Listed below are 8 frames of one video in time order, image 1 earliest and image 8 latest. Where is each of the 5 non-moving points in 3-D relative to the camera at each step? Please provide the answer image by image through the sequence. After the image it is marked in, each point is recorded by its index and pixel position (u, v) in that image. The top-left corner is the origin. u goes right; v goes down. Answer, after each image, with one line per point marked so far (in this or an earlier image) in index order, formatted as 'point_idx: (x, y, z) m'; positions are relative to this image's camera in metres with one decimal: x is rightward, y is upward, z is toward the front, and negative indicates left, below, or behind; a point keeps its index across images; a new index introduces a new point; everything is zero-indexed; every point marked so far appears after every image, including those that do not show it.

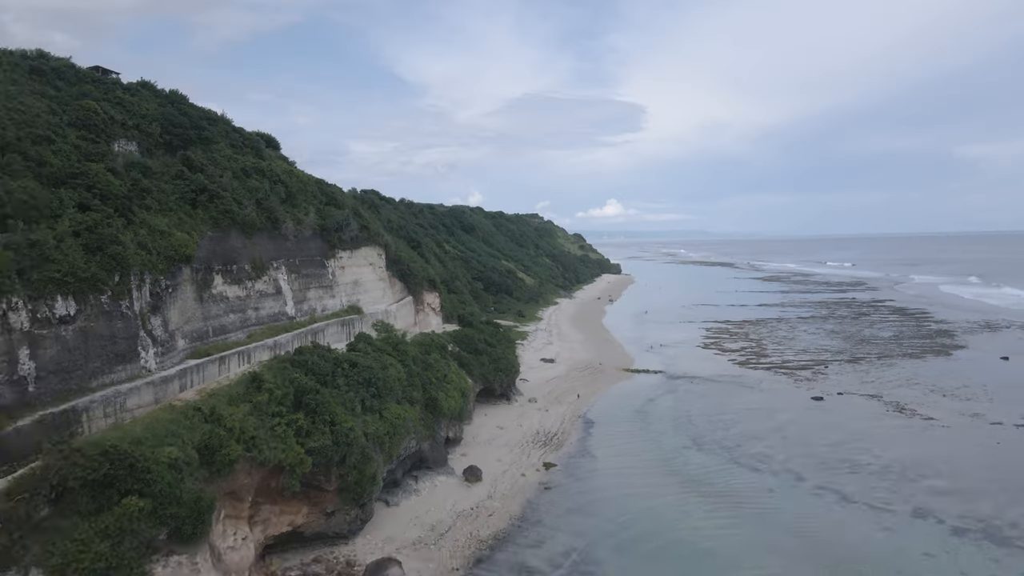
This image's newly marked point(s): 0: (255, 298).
0: (-3.5, -0.1, +14.8) m
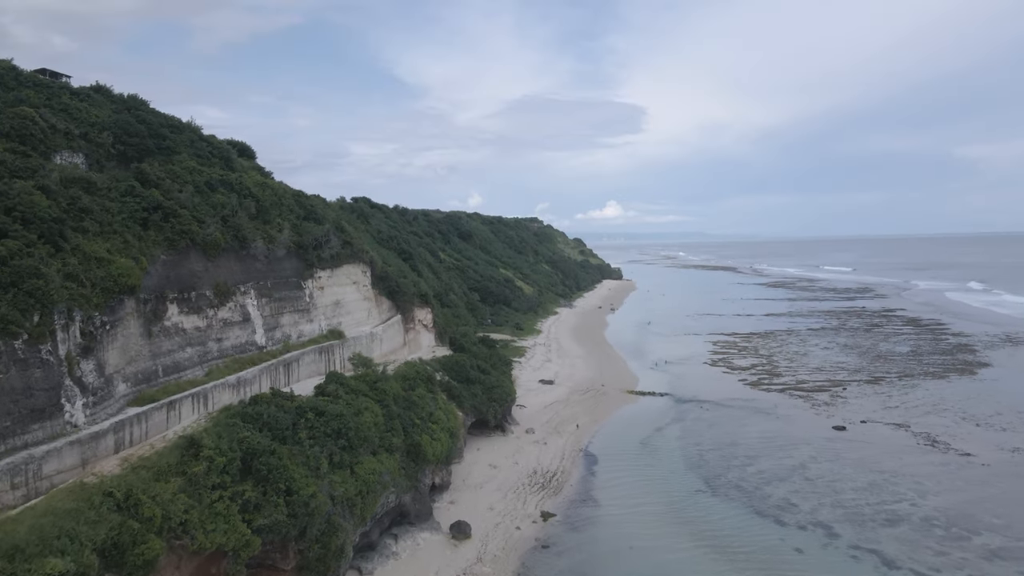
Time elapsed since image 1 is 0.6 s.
0: (-3.6, -0.5, +13.2) m
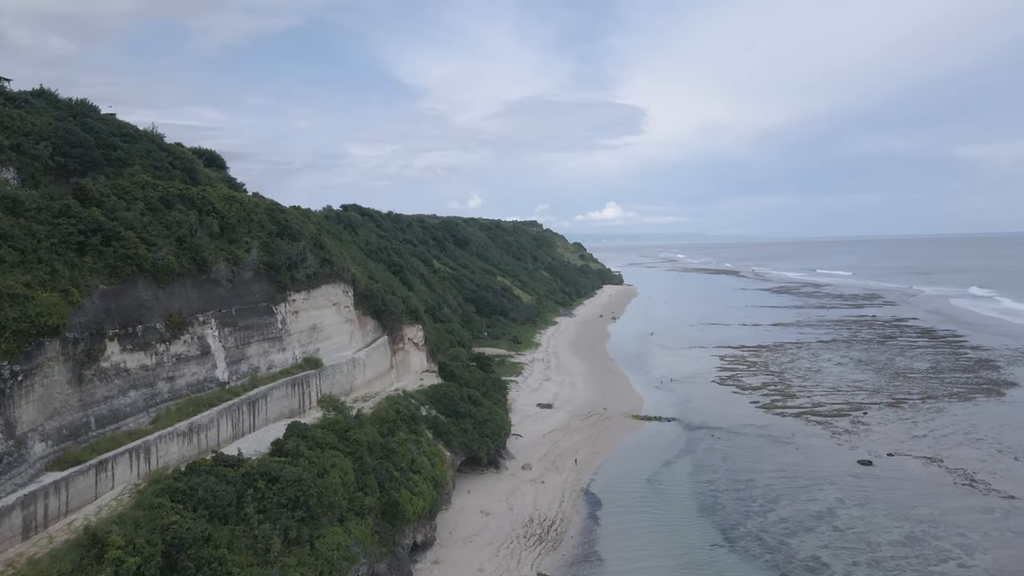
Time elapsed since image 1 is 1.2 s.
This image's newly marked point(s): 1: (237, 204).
0: (-3.7, -0.8, +11.6) m
1: (-3.8, +1.2, +15.1) m
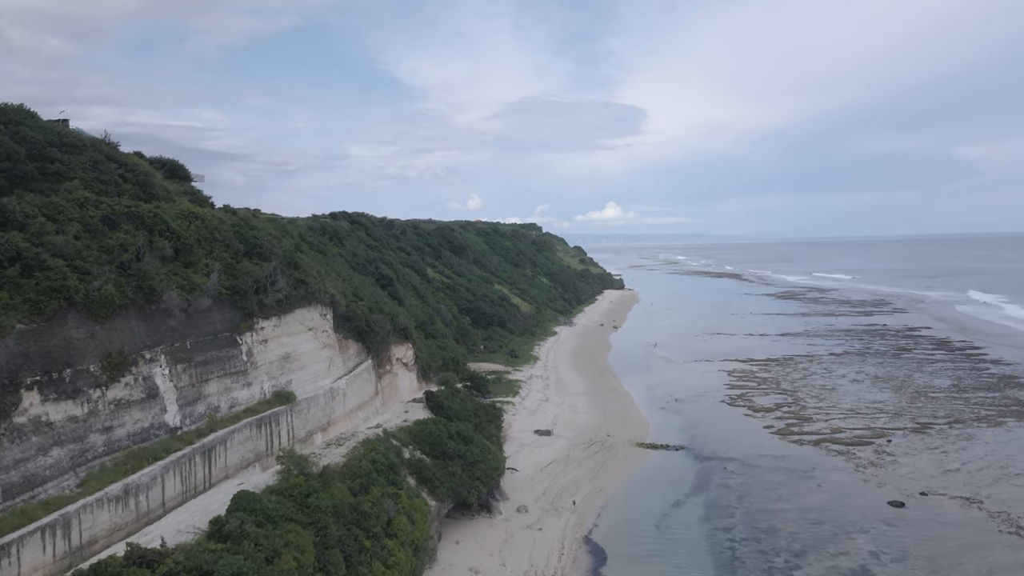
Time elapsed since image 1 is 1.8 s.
0: (-3.7, -1.2, +10.0) m
1: (-3.9, +0.8, +13.5) m
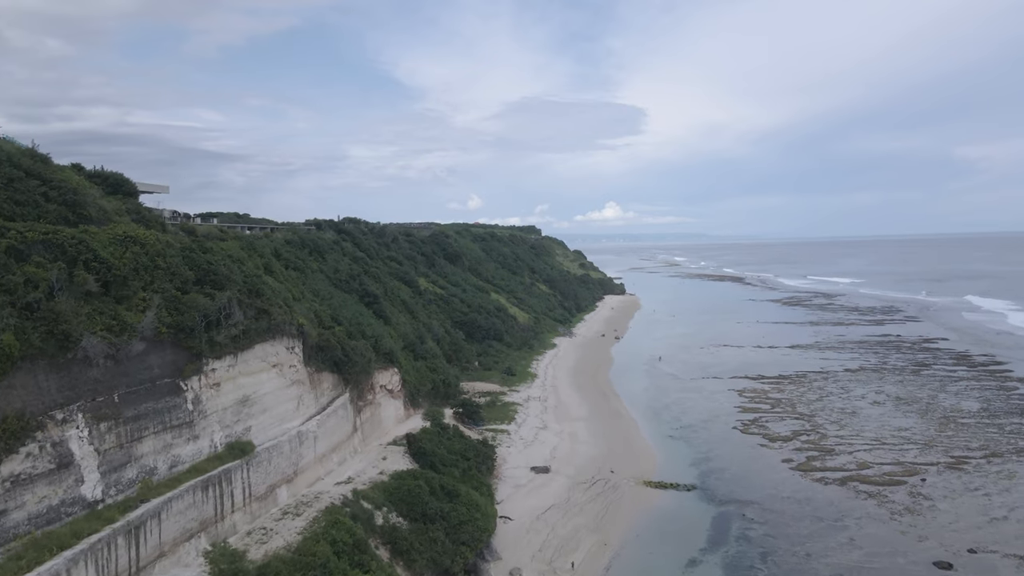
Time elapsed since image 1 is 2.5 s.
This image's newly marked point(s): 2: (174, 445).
0: (-3.8, -1.5, +8.1) m
1: (-4.0, +0.5, +11.6) m
2: (-3.4, -1.6, +10.8) m
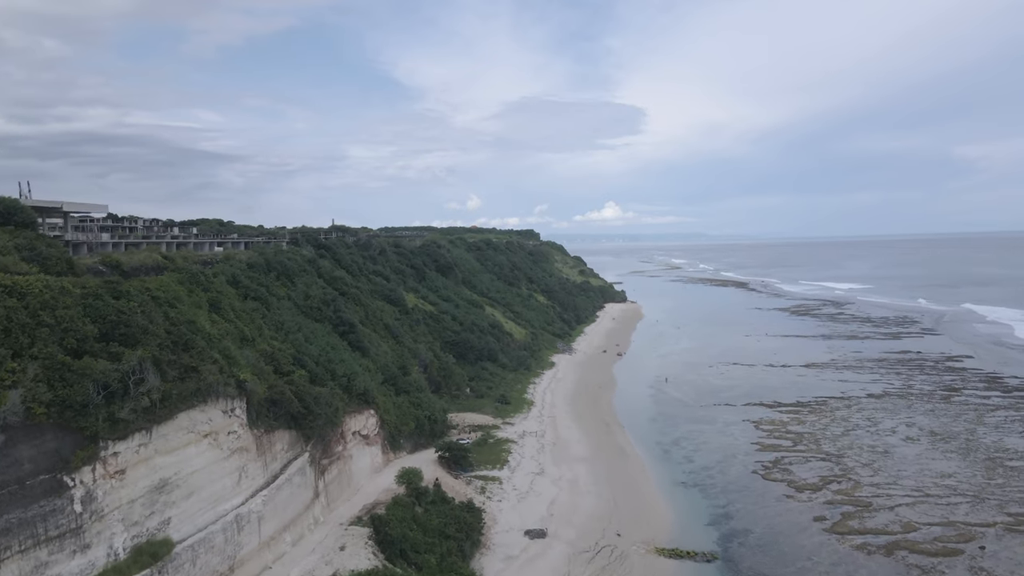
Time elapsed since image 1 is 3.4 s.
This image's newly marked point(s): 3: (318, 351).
0: (-4.0, -2.1, +5.6) m
1: (-4.2, -0.1, +9.1) m
2: (-3.5, -2.1, +8.3) m
3: (-3.2, -1.0, +18.0) m
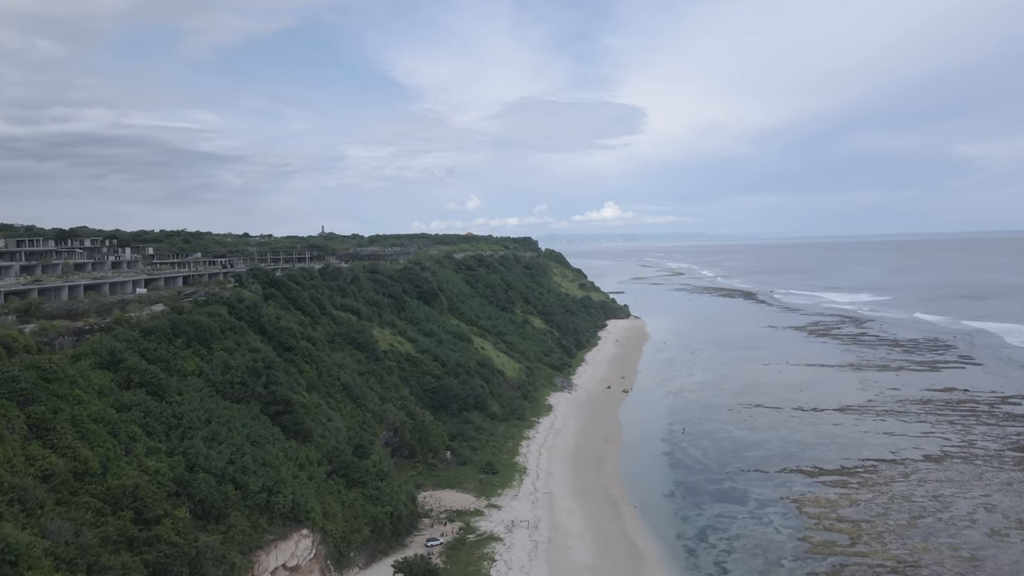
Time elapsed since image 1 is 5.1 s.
0: (-4.2, -3.1, +0.8) m
1: (-4.4, -1.1, +4.3) m
2: (-3.8, -3.1, +3.5) m
3: (-3.4, -2.0, +13.3) m
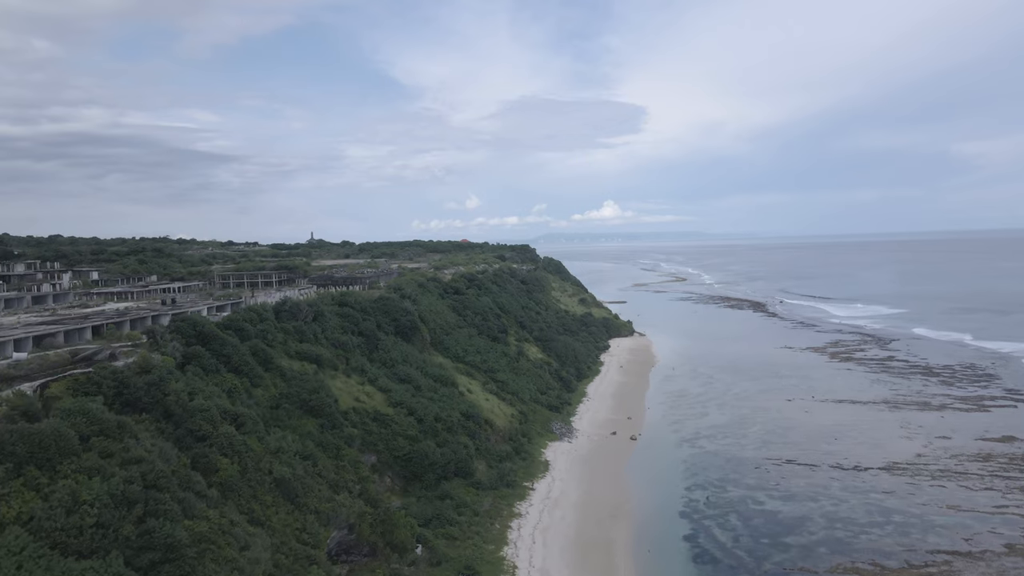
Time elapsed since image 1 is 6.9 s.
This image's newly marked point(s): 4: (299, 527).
0: (-4.5, -4.1, -4.0) m
1: (-4.7, -2.1, -0.5) m
2: (-4.0, -4.1, -1.3) m
3: (-3.7, -3.0, +8.5) m
4: (-3.0, -3.4, +15.7) m
